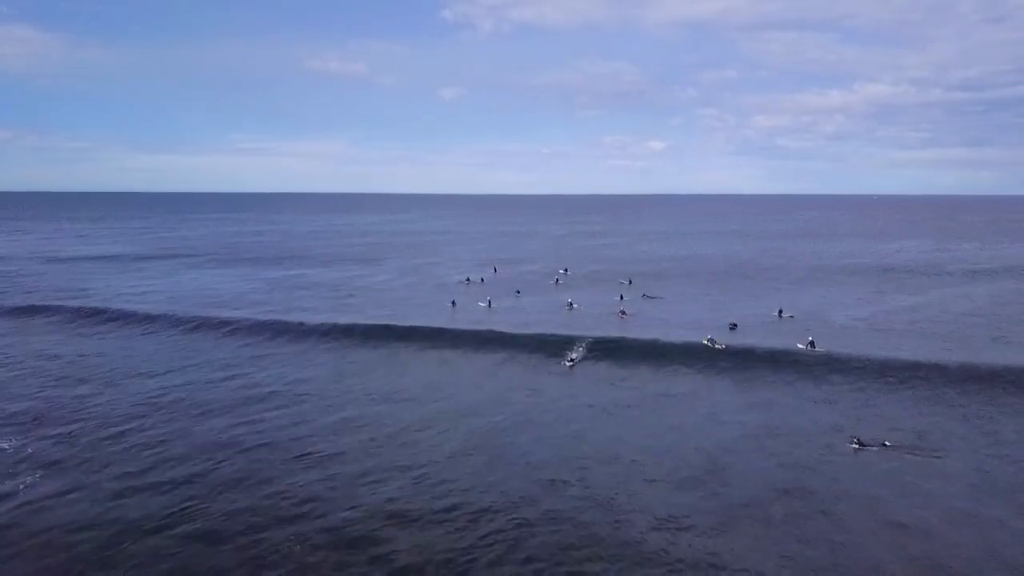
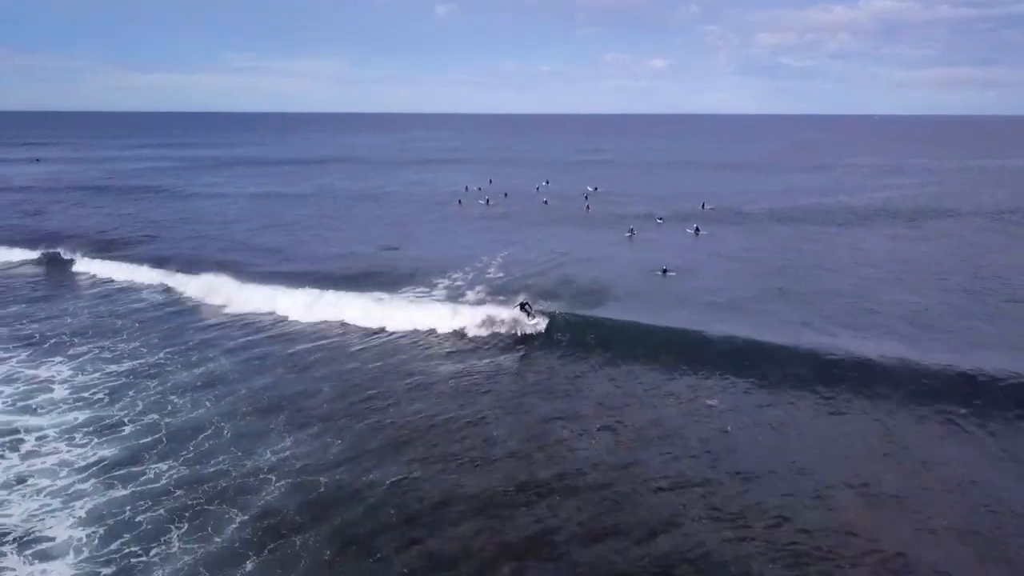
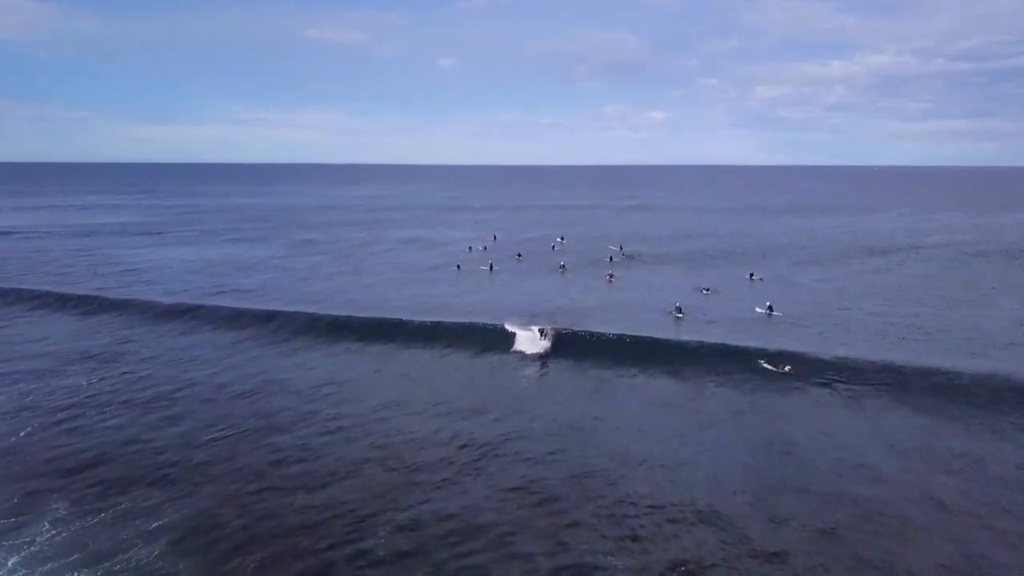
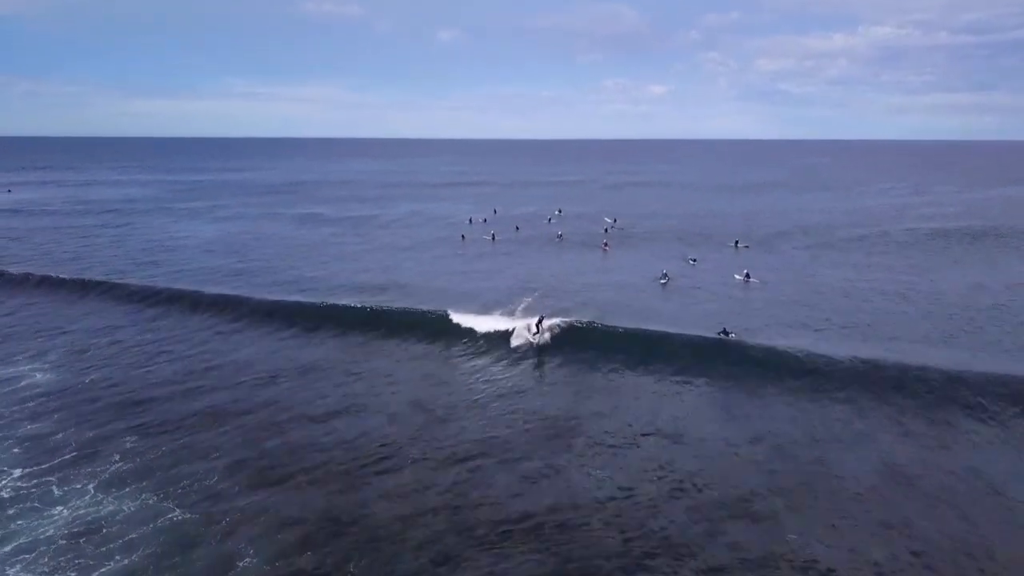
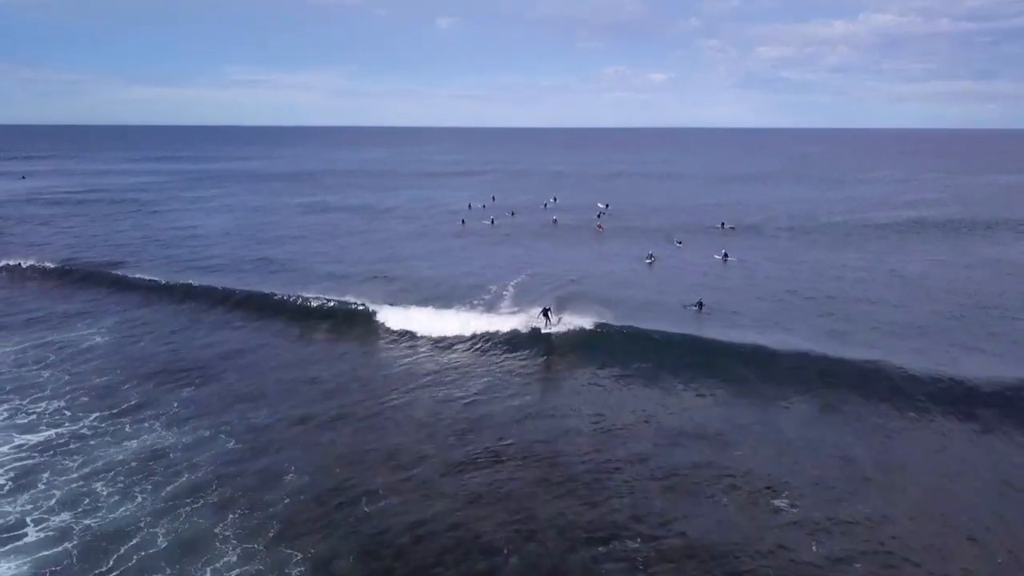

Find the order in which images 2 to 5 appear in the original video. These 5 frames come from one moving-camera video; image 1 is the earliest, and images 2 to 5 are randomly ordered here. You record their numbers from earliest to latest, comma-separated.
3, 4, 5, 2
